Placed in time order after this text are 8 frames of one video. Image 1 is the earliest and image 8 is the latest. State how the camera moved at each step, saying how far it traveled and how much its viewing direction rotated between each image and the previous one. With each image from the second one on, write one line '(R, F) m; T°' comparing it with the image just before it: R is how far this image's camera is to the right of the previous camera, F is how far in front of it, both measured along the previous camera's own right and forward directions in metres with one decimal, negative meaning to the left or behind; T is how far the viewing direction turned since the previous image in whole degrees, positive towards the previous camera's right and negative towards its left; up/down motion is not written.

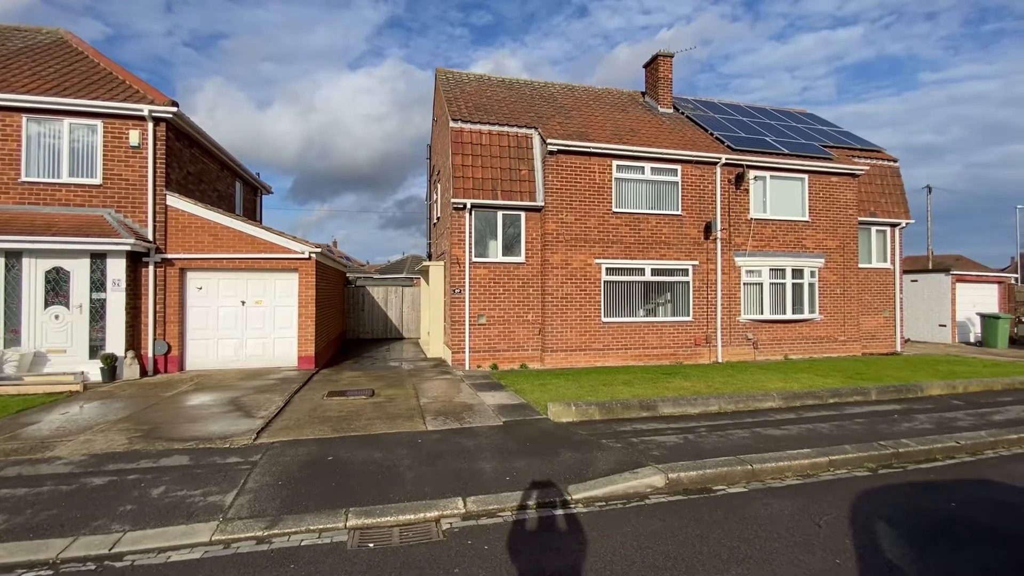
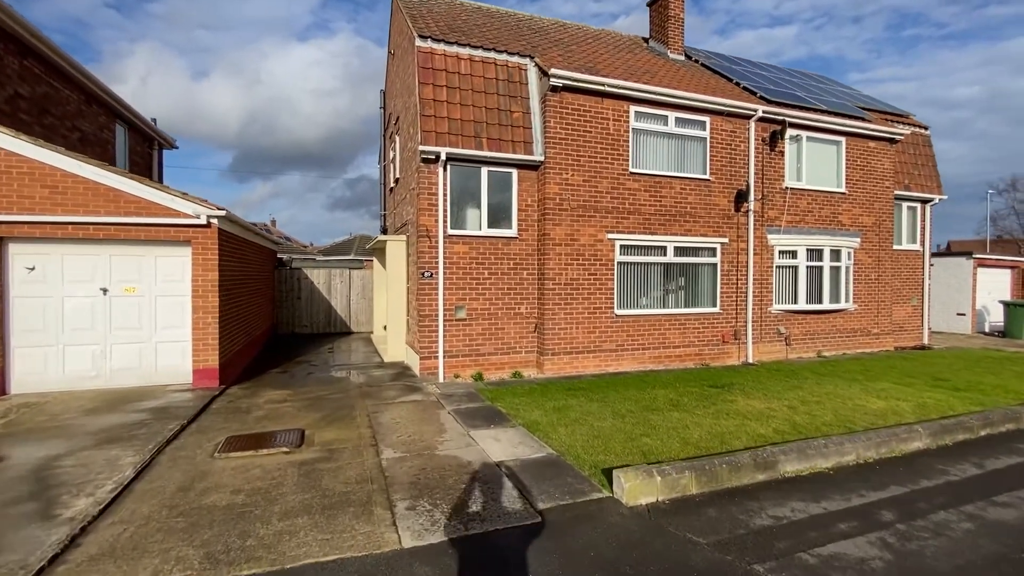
(-0.7, +3.1) m; +6°
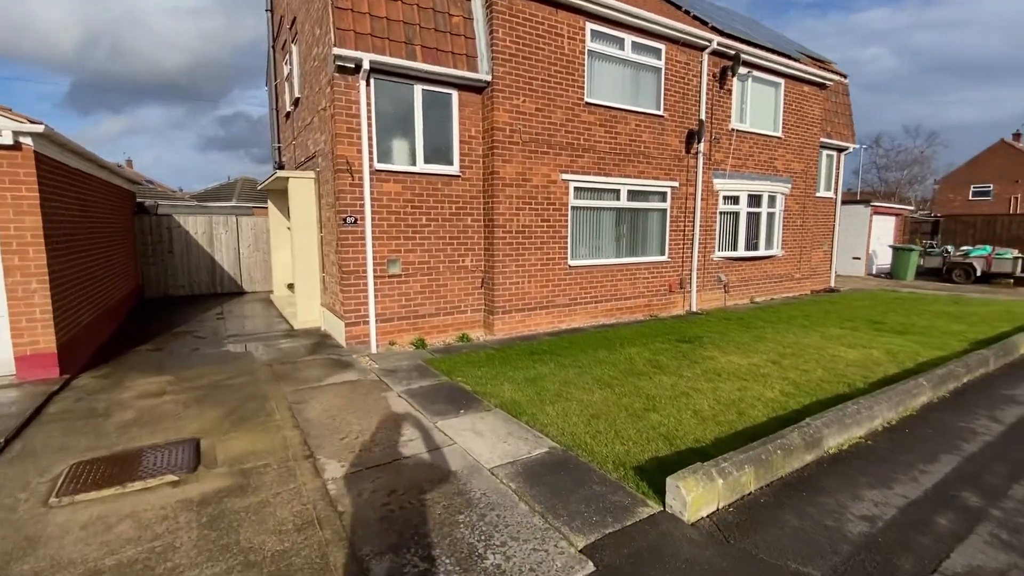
(-0.6, +1.4) m; +11°
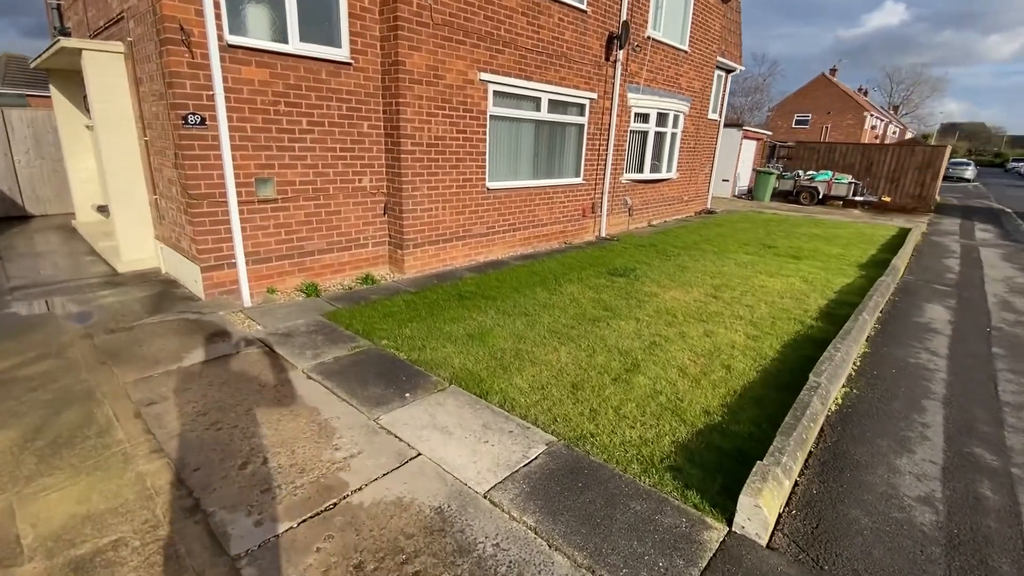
(-0.7, +1.3) m; +16°
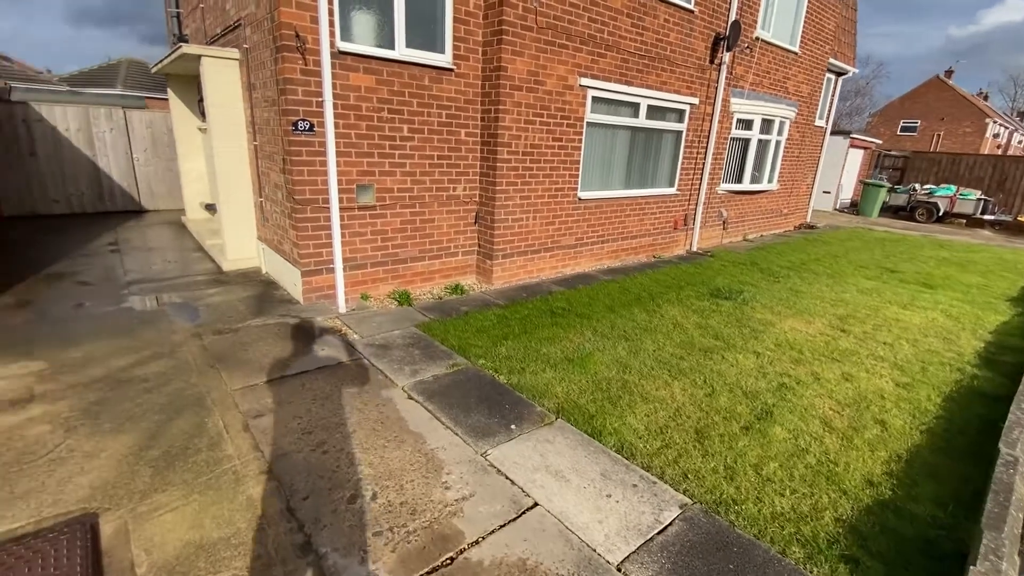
(-0.4, +0.3) m; -7°
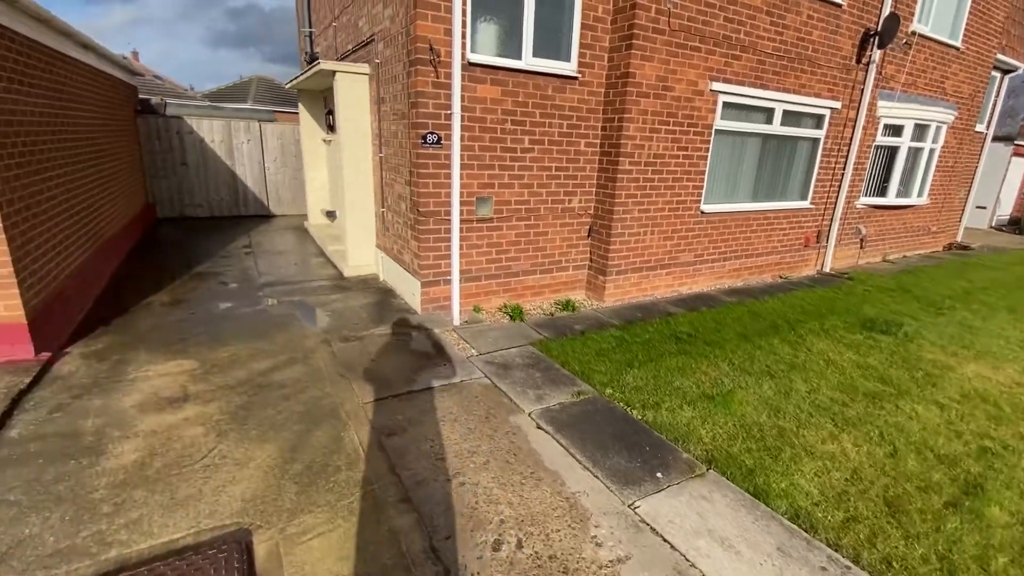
(-0.4, +0.2) m; -9°
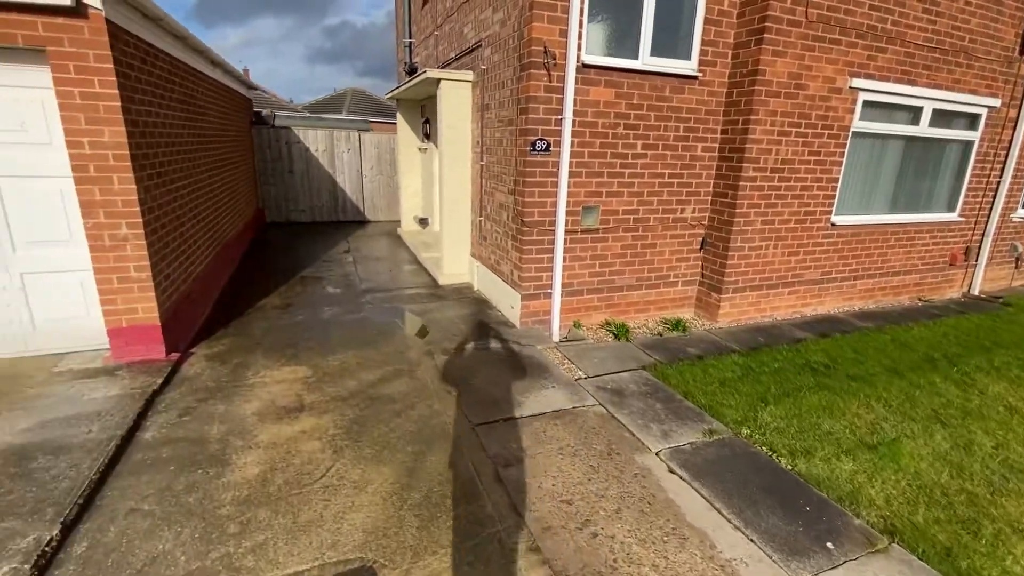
(-0.4, +0.3) m; -8°
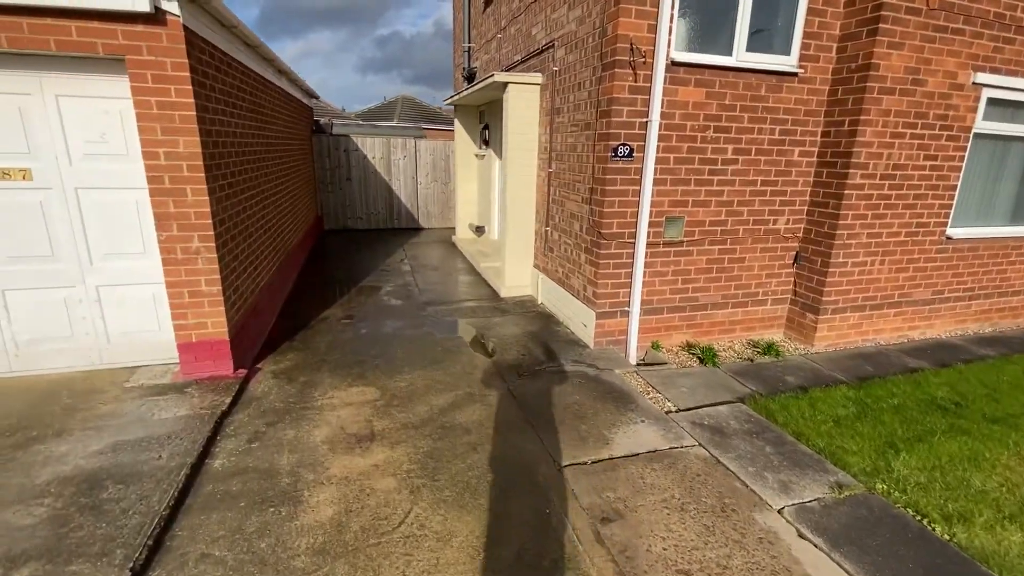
(-0.3, +0.3) m; -5°
